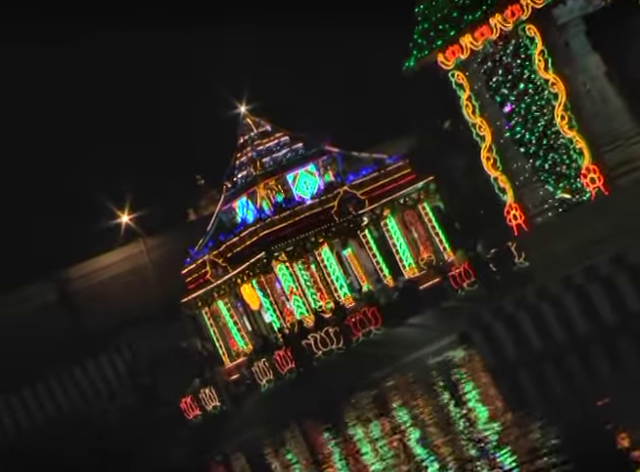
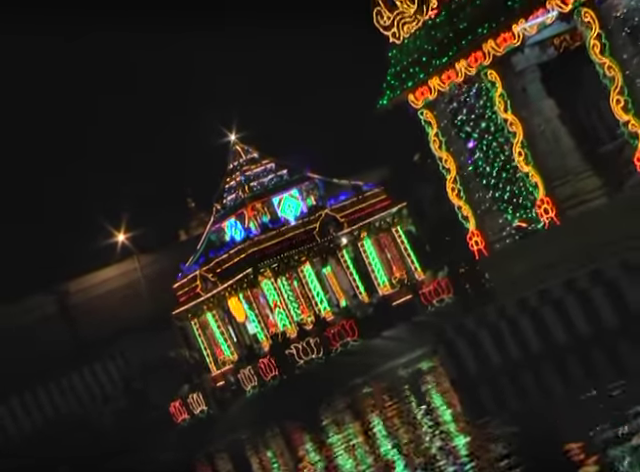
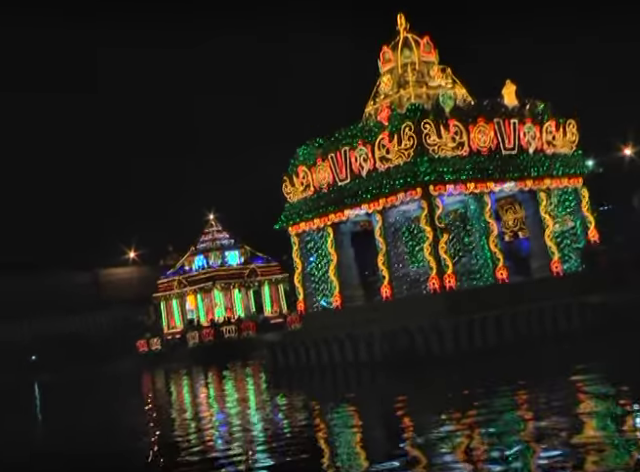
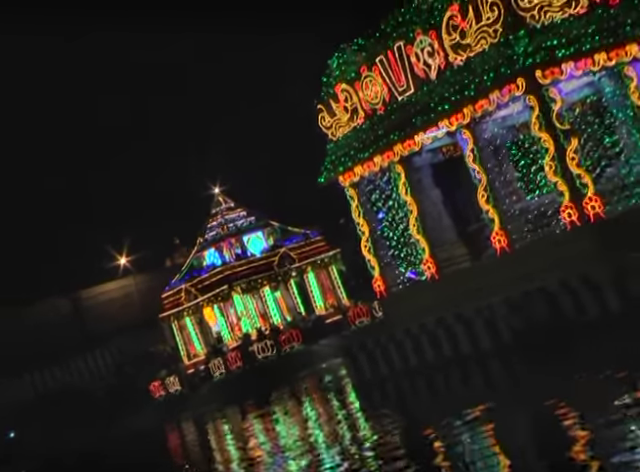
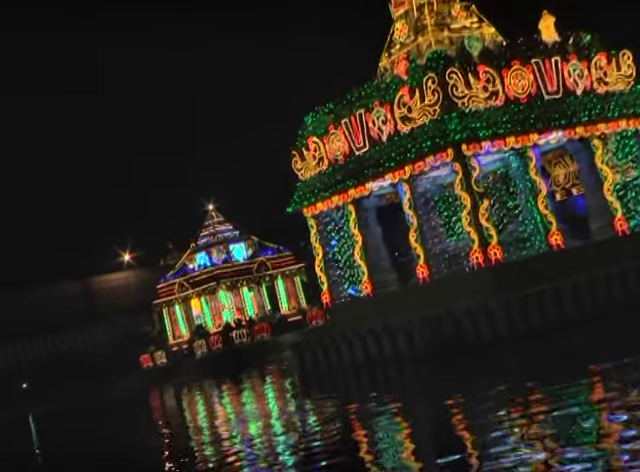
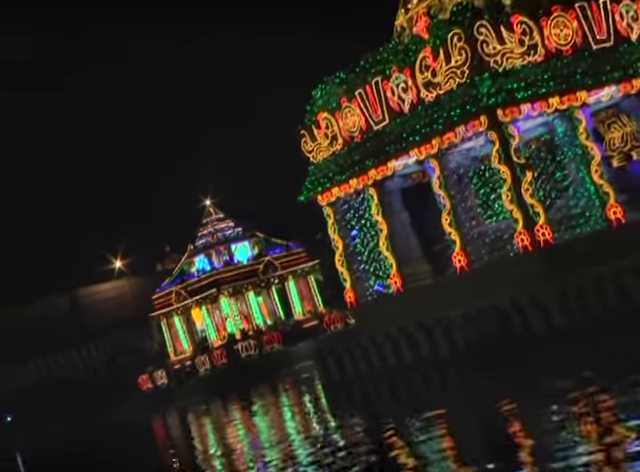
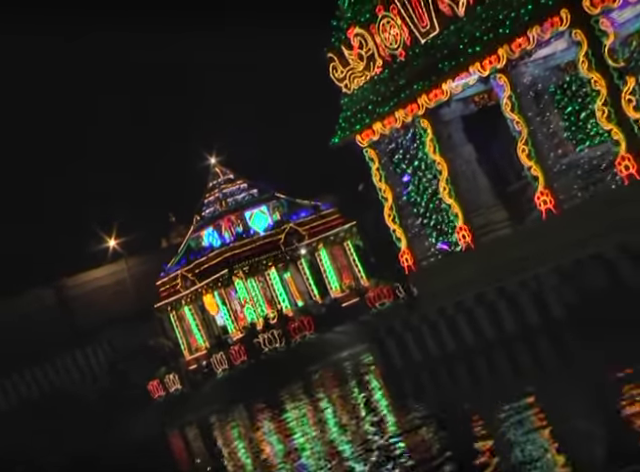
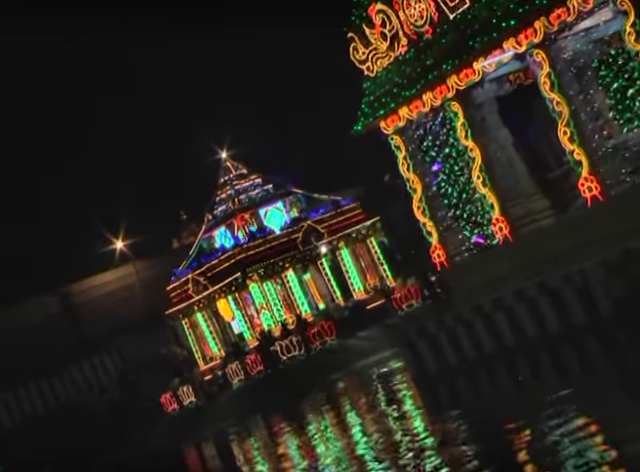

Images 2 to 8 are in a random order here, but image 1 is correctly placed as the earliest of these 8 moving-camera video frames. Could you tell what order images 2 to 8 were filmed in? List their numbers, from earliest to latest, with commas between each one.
2, 8, 7, 4, 6, 5, 3
